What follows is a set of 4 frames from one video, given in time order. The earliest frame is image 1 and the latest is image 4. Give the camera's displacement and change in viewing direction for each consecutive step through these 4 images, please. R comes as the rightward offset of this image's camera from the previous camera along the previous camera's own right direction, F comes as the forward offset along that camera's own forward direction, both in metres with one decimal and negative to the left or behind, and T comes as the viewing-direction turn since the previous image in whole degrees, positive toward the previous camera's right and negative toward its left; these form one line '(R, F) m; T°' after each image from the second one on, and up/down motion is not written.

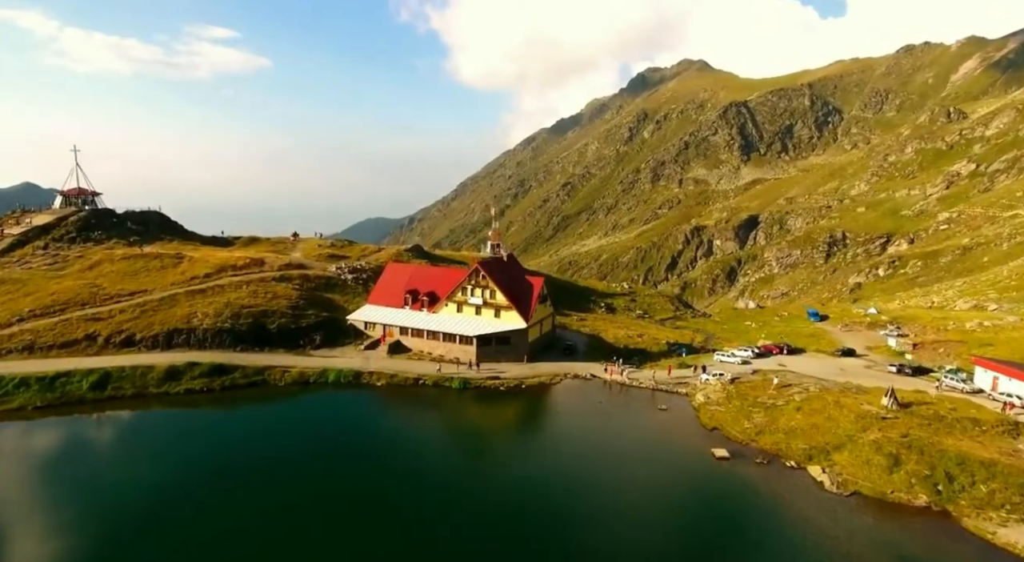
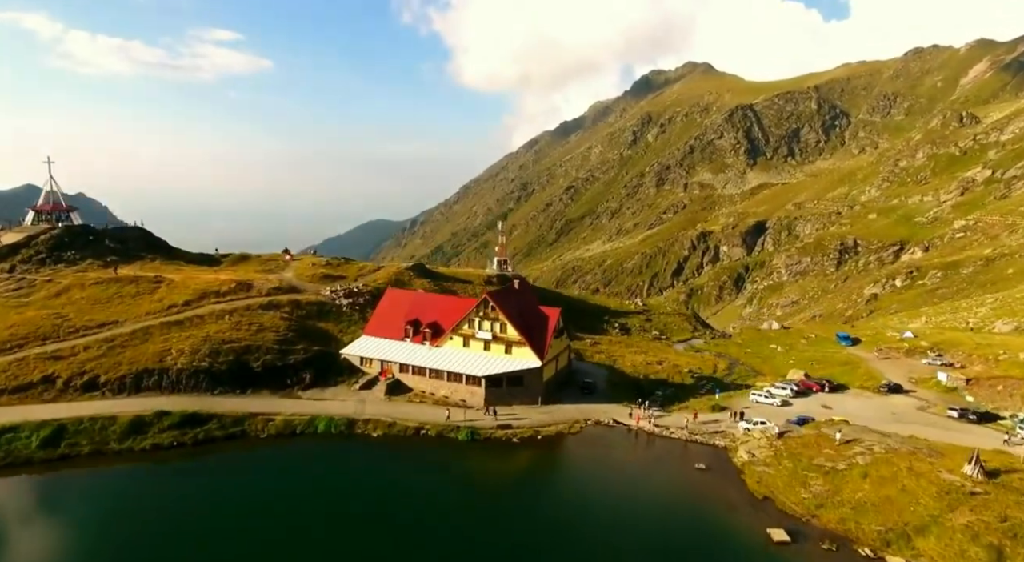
(-1.0, +7.2) m; 0°
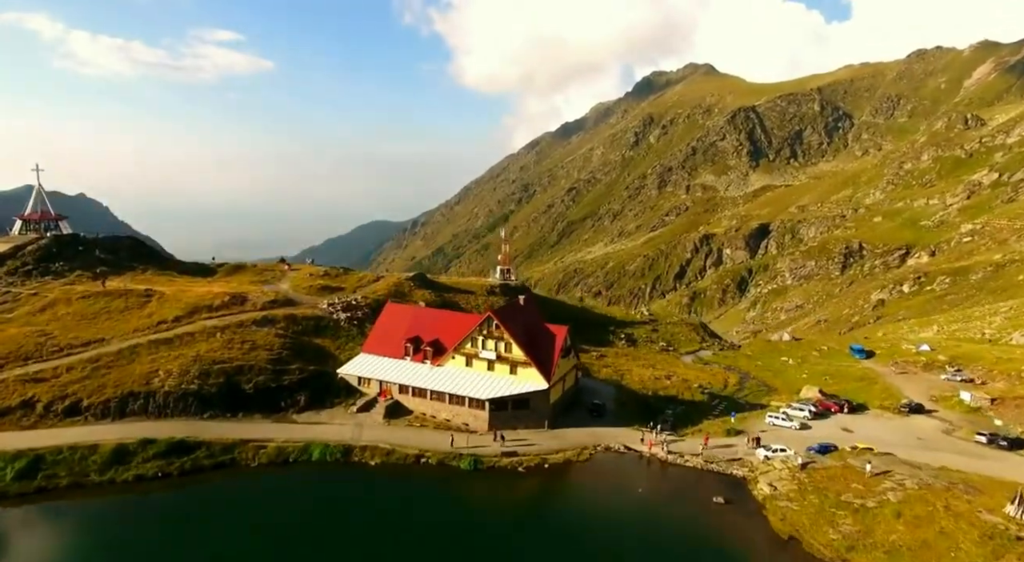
(-0.4, +2.9) m; 0°
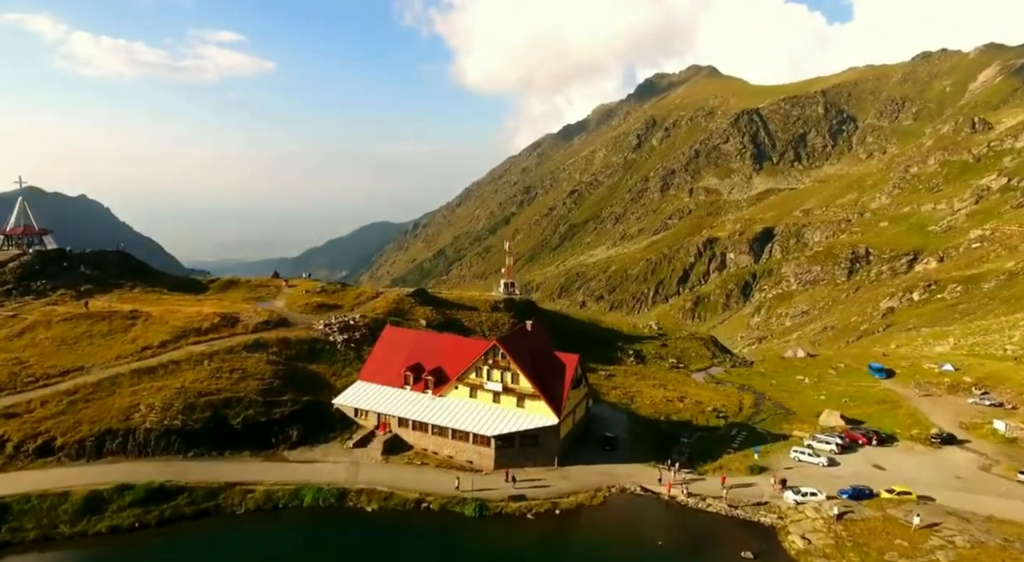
(-0.5, +3.9) m; 0°
